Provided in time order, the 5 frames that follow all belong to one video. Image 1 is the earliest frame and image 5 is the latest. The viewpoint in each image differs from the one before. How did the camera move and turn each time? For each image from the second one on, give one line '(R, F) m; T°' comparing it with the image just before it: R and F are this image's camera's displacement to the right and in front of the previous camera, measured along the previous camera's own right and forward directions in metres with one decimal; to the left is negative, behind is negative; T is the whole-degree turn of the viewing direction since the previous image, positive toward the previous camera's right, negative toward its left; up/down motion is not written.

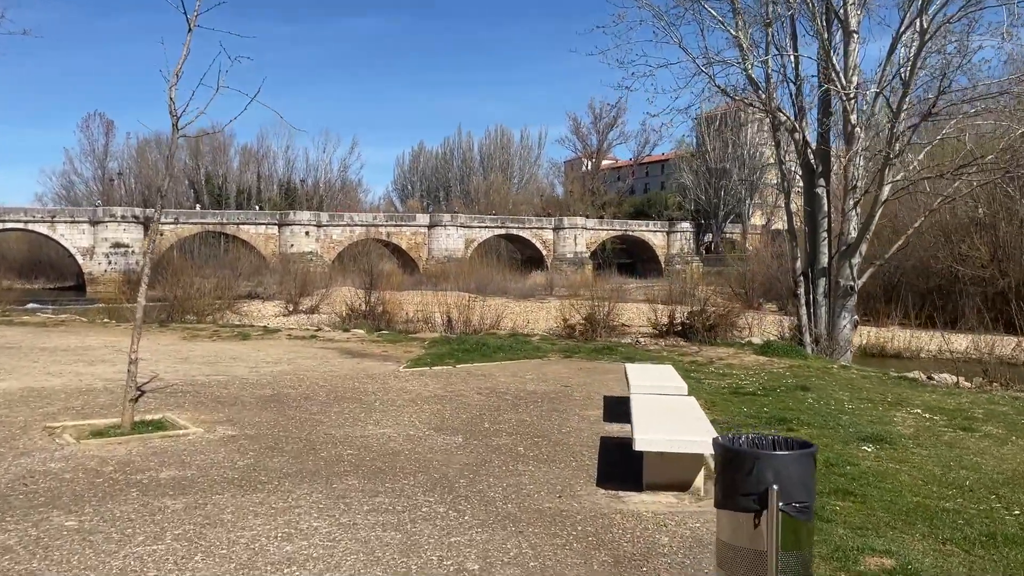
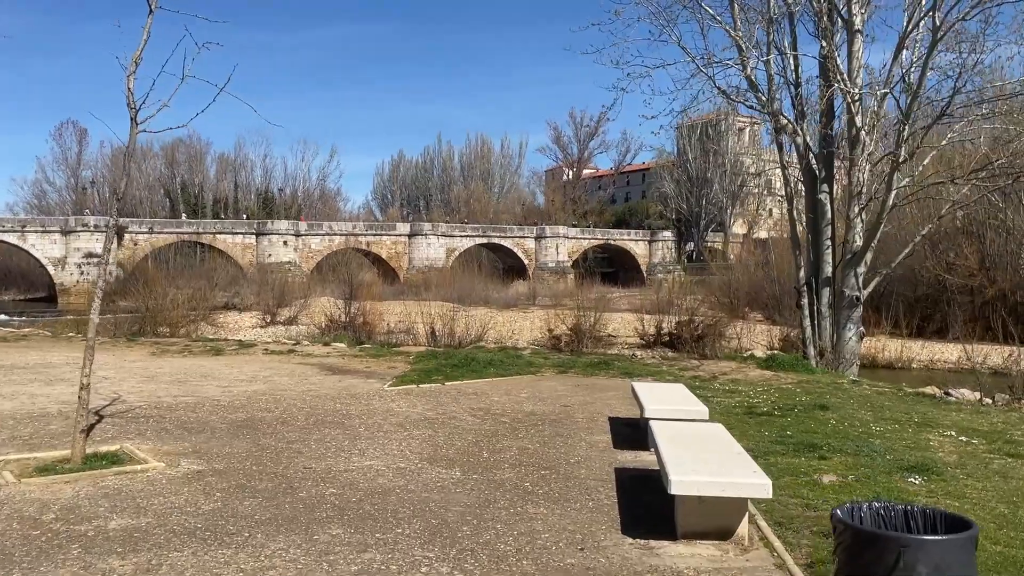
(-0.2, +0.7) m; +1°
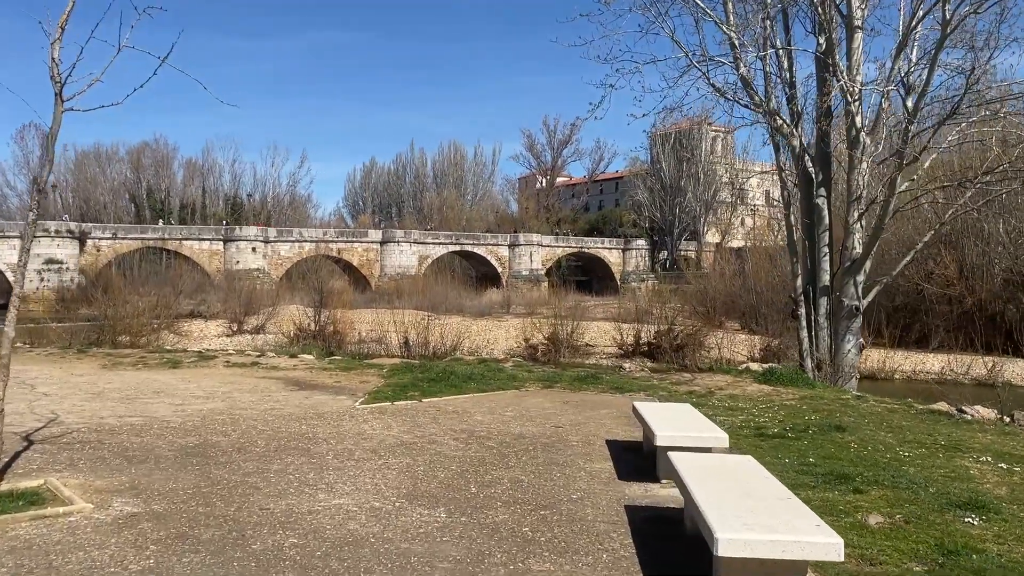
(-0.1, +0.8) m; +2°
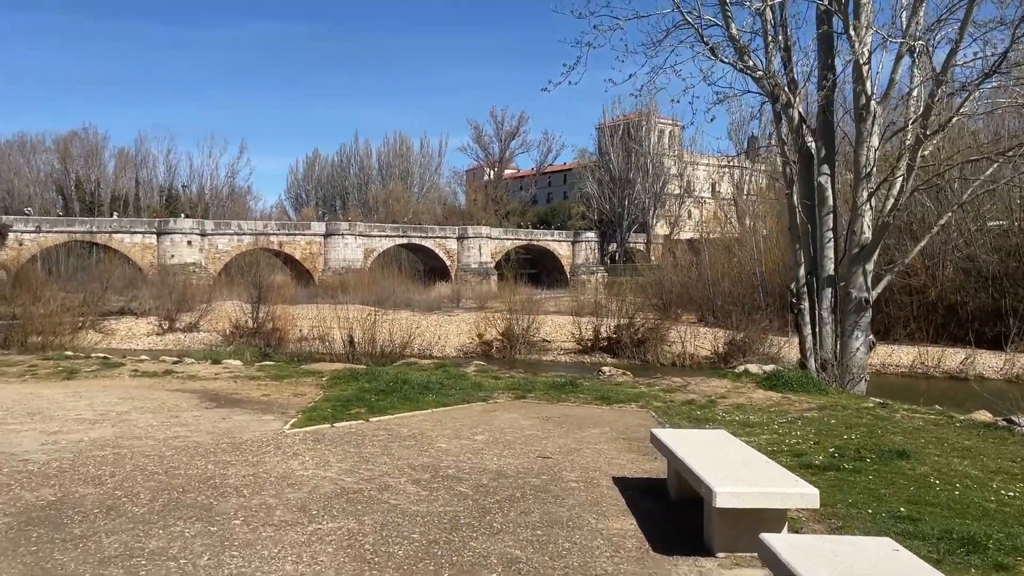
(-0.2, +1.8) m; +4°
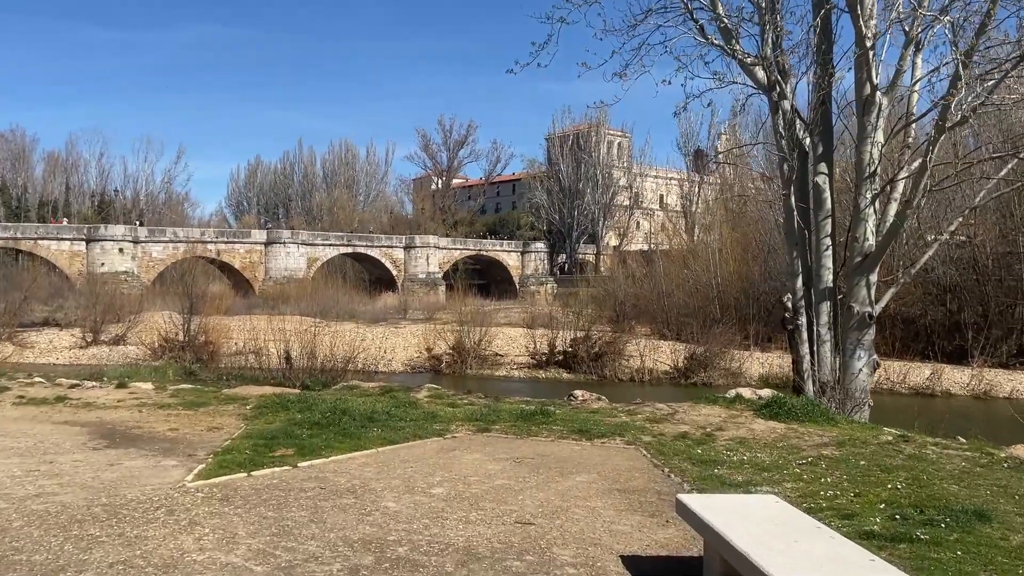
(-0.2, +1.4) m; +4°
